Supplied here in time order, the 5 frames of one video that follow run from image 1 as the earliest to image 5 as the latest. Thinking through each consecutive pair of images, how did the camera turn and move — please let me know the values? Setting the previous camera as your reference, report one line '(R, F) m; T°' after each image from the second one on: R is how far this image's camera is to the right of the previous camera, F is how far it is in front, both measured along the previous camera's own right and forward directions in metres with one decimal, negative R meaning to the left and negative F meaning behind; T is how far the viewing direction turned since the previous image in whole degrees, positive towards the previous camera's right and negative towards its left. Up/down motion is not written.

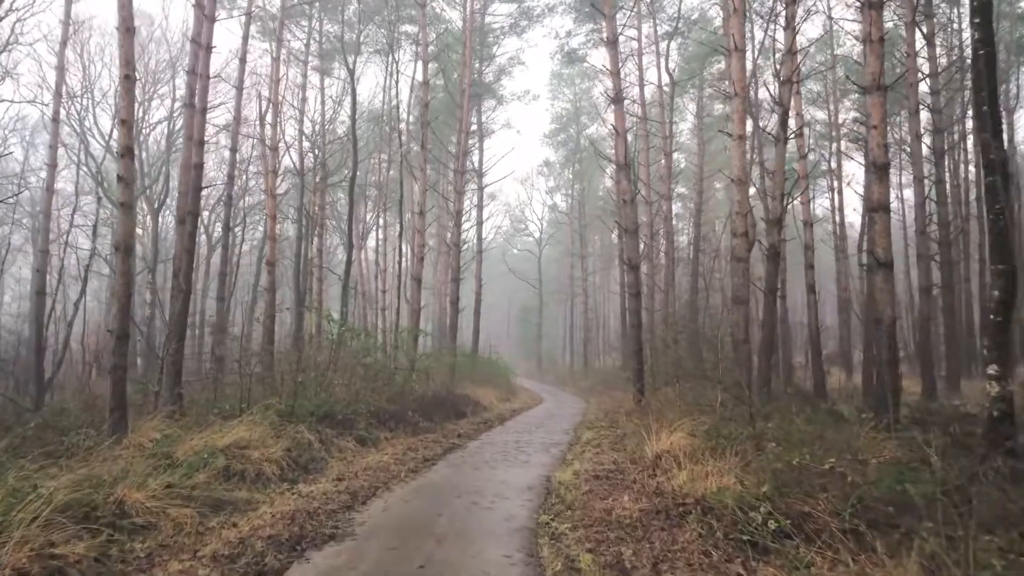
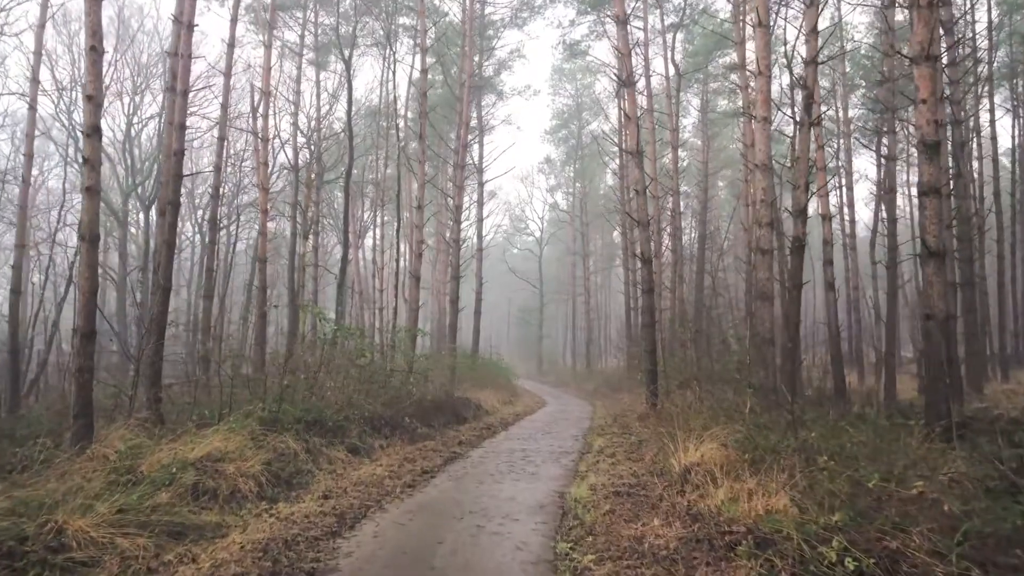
(-0.1, +0.7) m; 0°
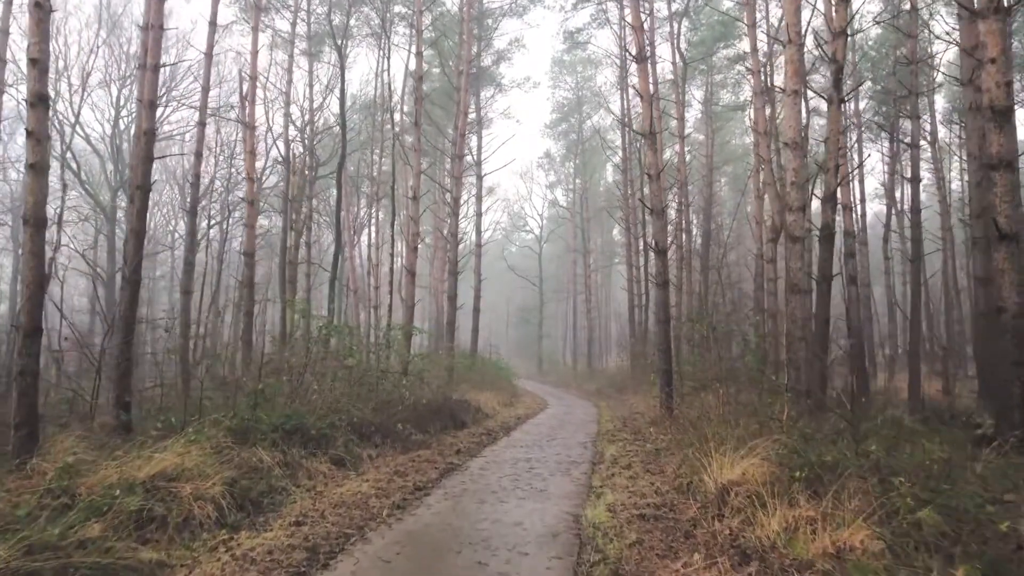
(-0.1, +0.9) m; 0°
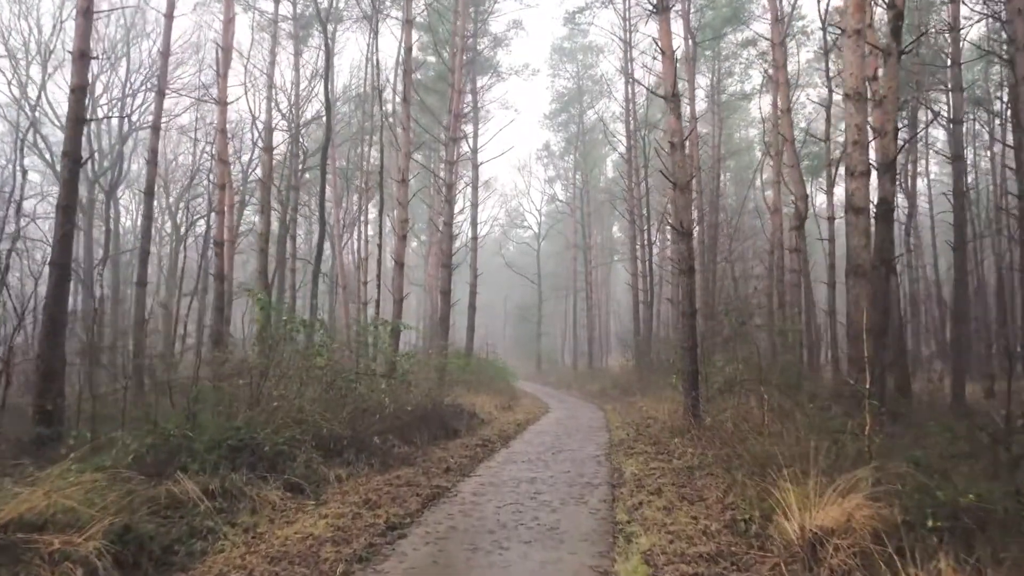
(0.0, +1.4) m; 0°
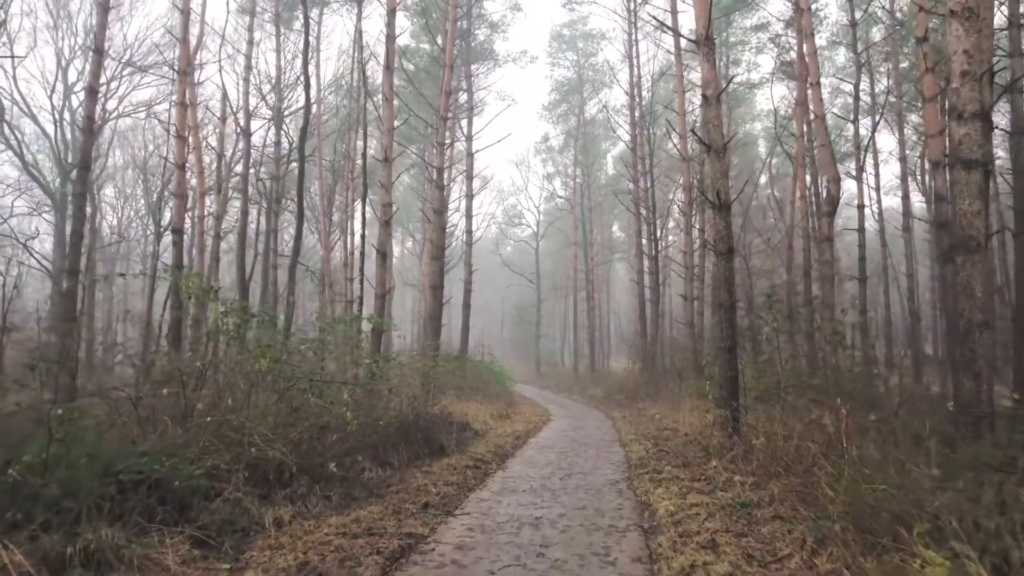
(0.0, +1.6) m; 0°
